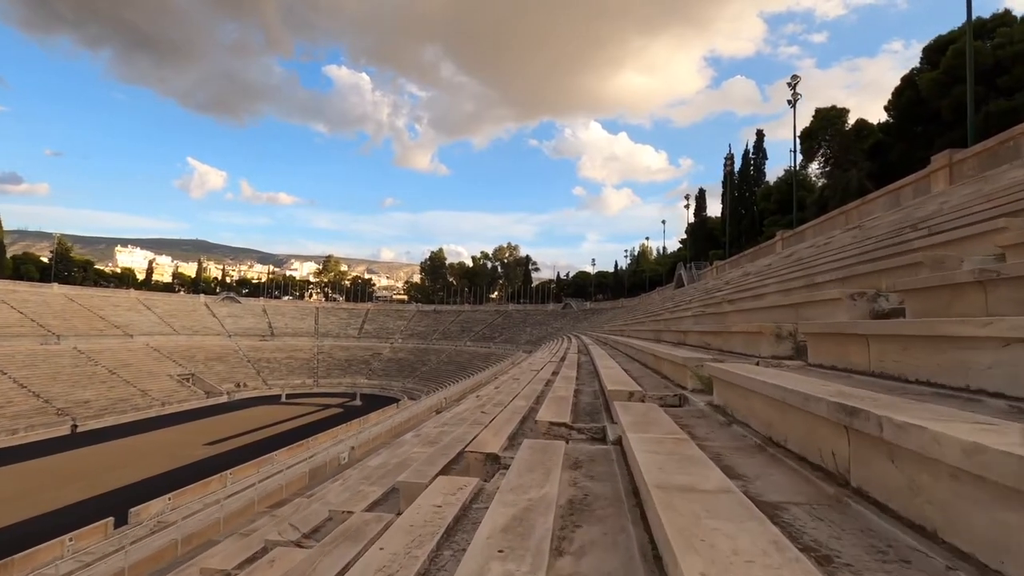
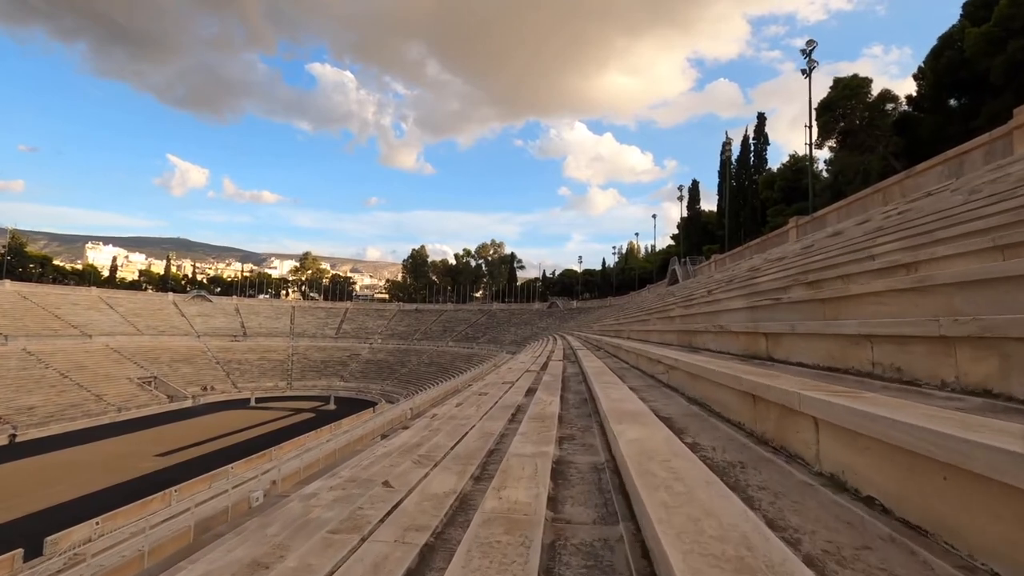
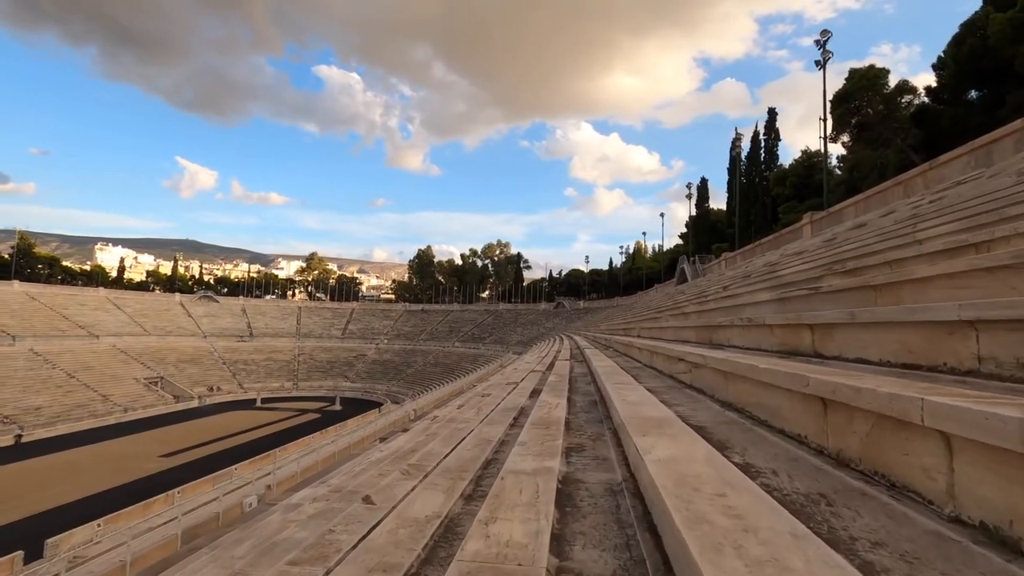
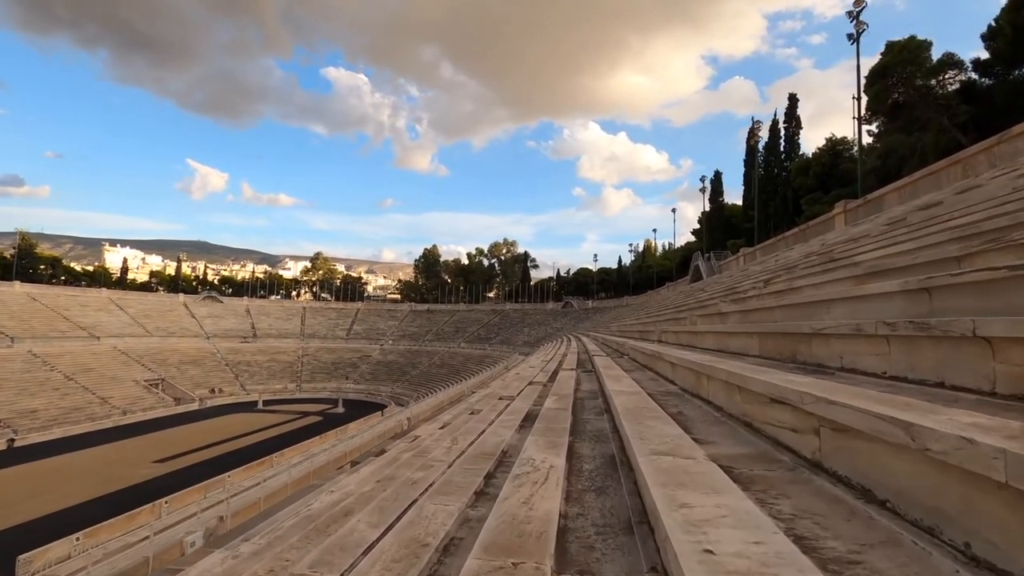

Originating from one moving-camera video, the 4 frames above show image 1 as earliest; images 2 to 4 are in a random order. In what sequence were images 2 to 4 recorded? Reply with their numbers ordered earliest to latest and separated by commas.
2, 3, 4
